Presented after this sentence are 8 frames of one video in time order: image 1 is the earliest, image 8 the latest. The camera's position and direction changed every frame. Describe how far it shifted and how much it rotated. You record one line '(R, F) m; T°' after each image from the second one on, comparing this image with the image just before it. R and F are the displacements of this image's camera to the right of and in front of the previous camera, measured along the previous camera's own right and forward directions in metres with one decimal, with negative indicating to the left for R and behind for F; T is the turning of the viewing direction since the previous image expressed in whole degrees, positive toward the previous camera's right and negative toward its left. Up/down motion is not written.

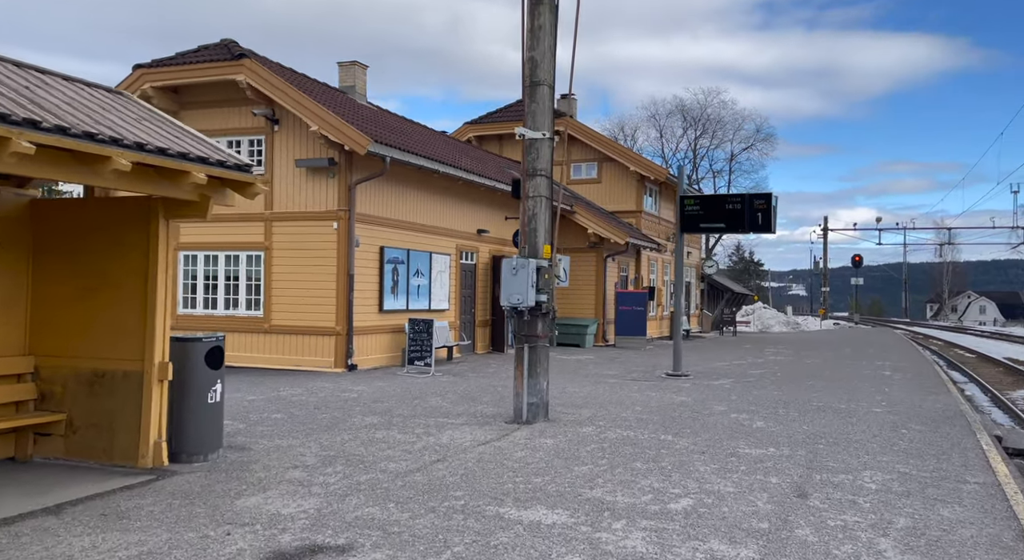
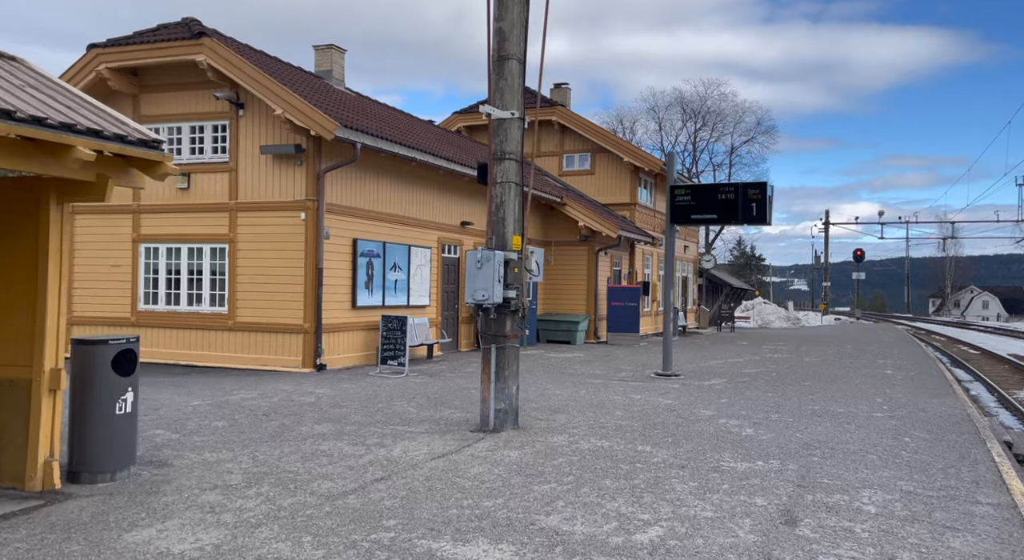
(+0.4, +0.8) m; 0°
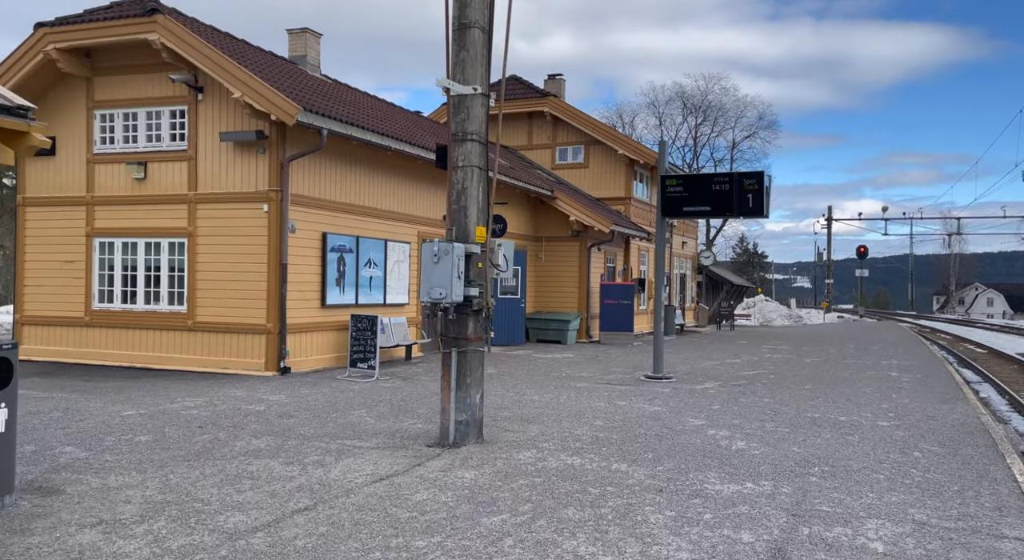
(+0.4, +0.9) m; 0°
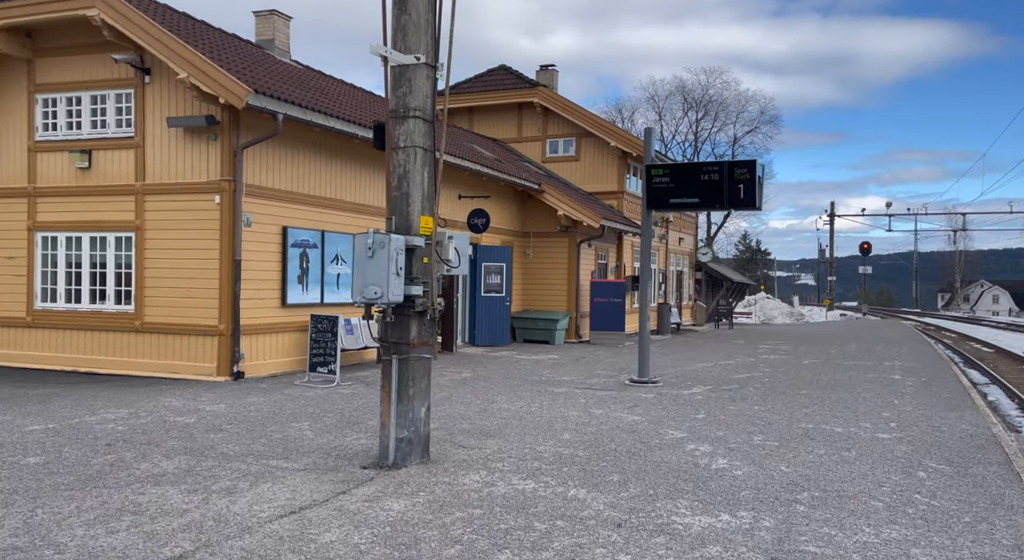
(+0.4, +0.9) m; 0°
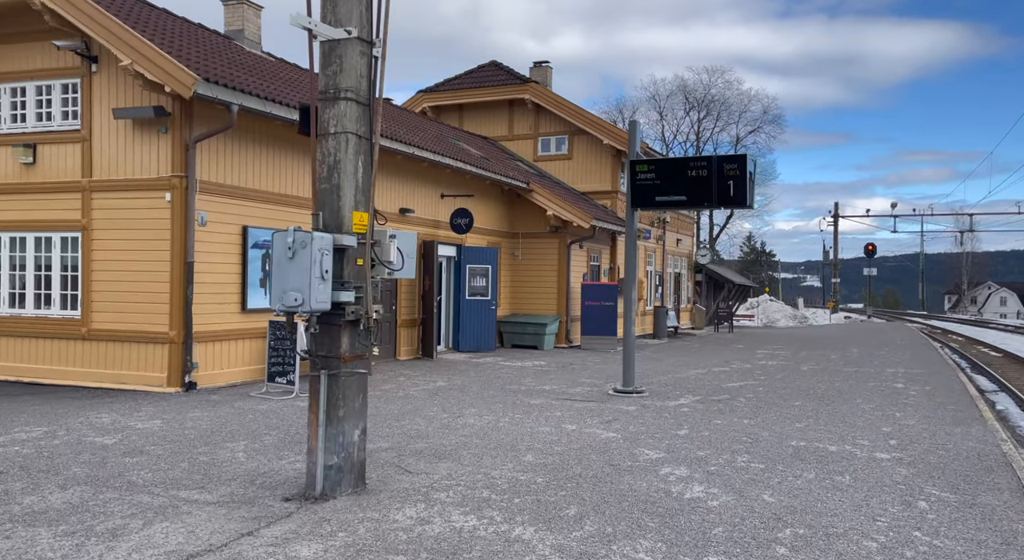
(+0.4, +0.8) m; 0°
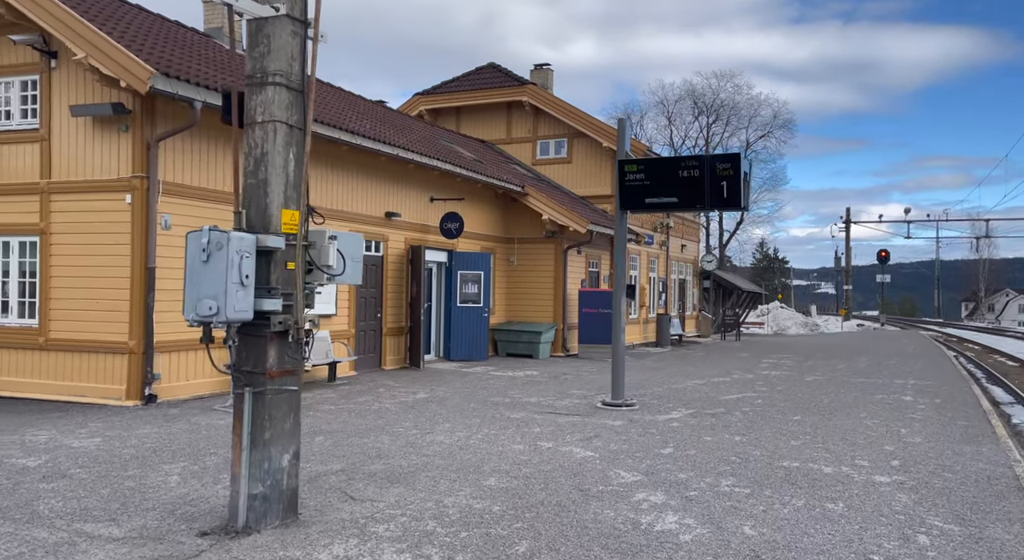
(+0.4, +0.6) m; -1°
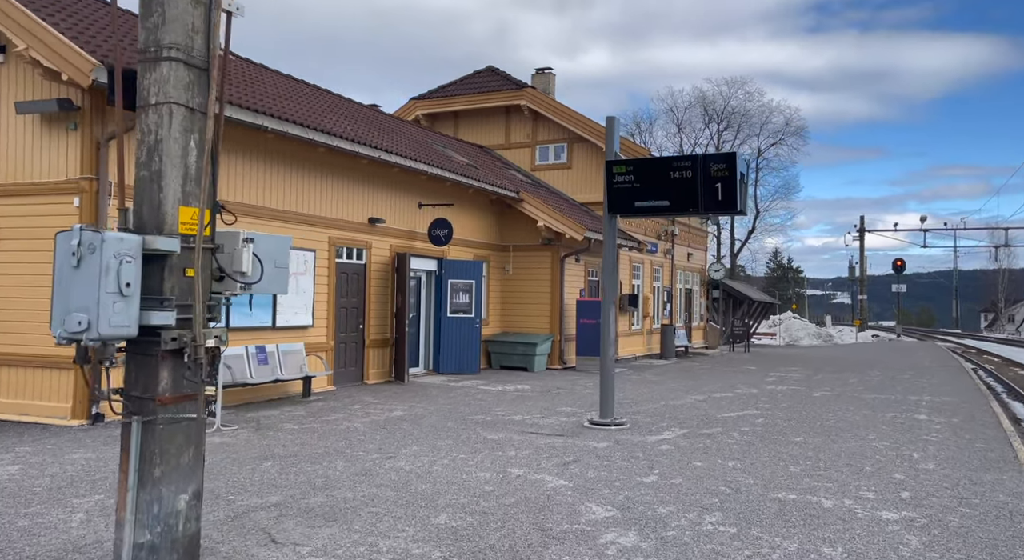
(+0.4, +0.8) m; -1°
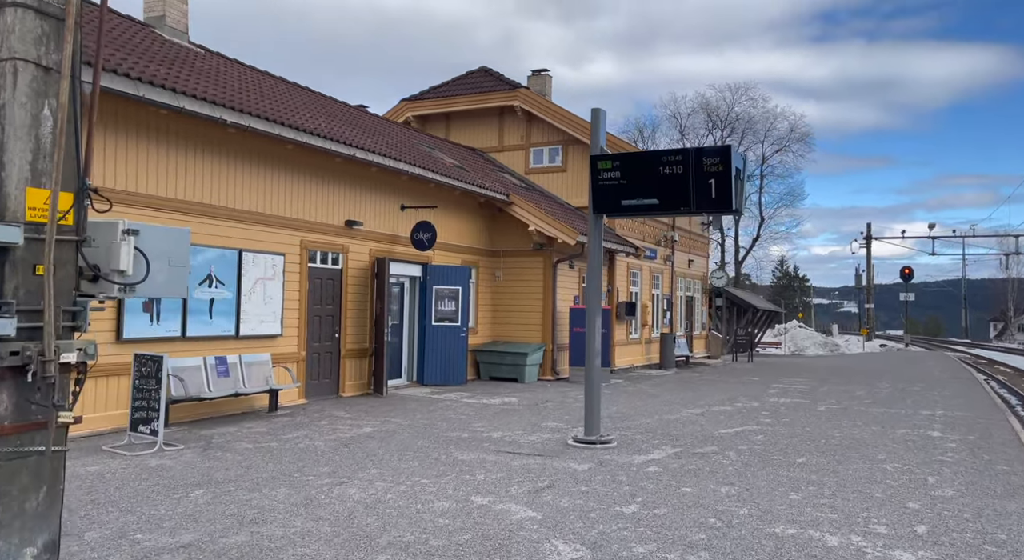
(+0.3, +0.9) m; 0°
